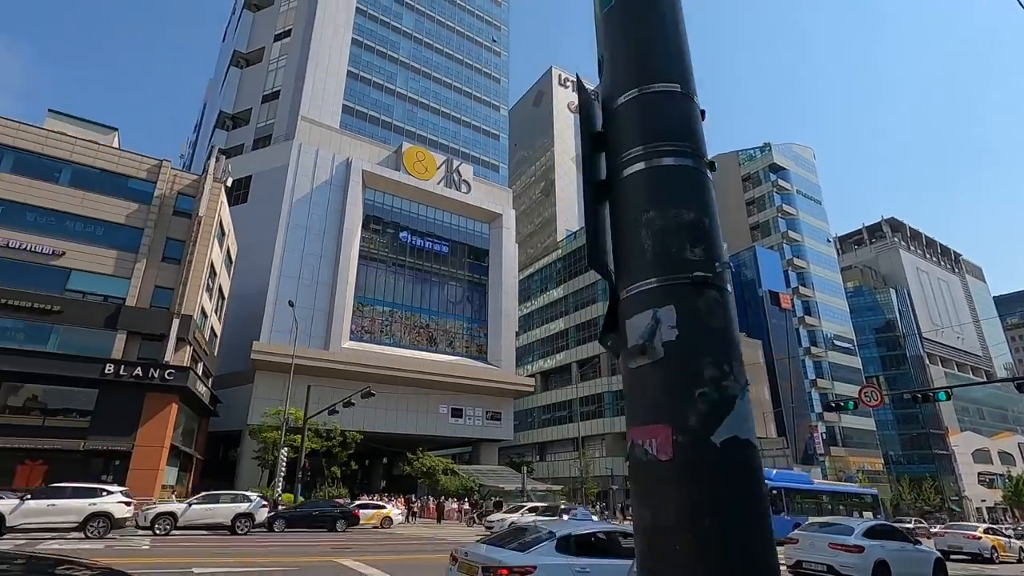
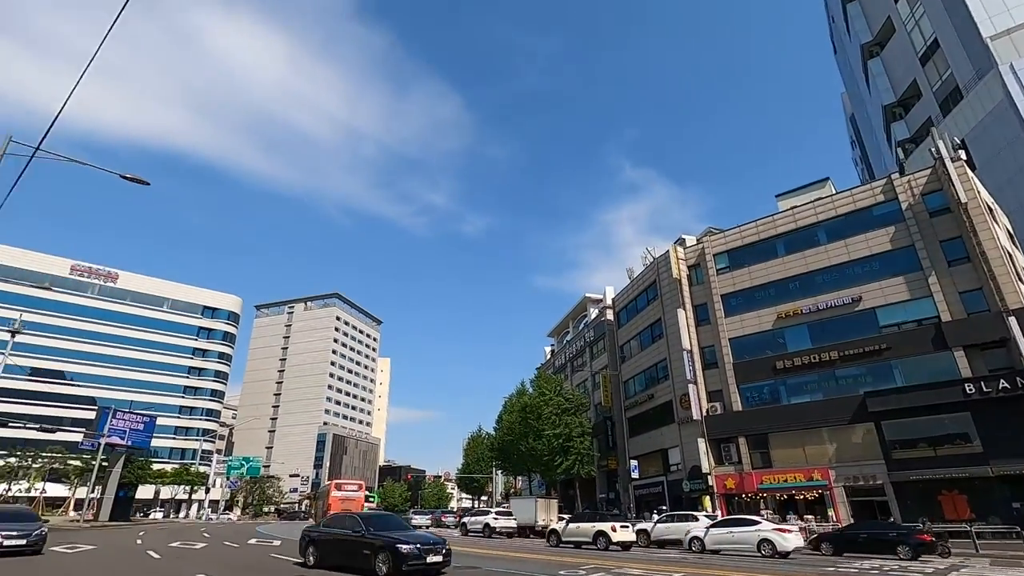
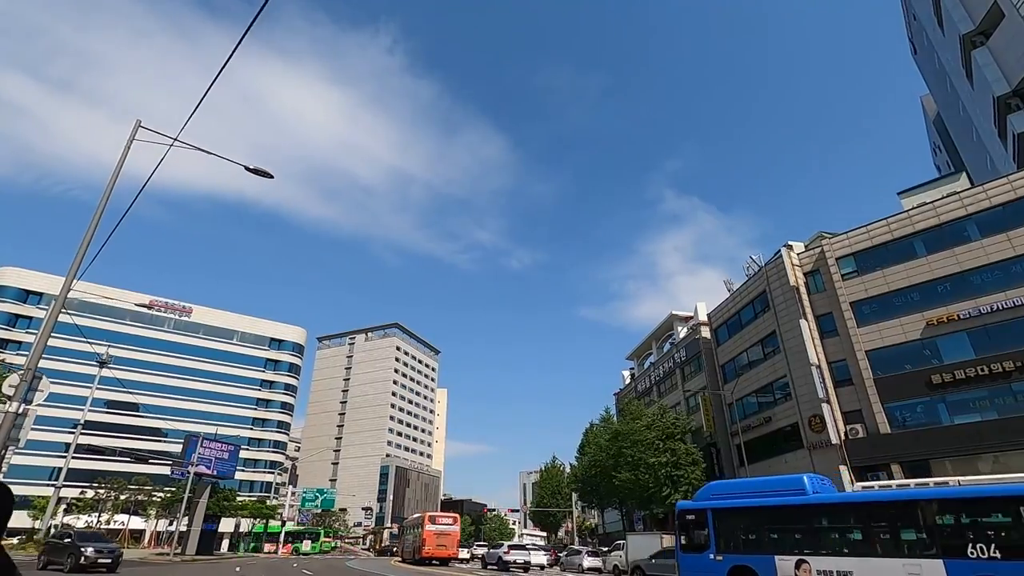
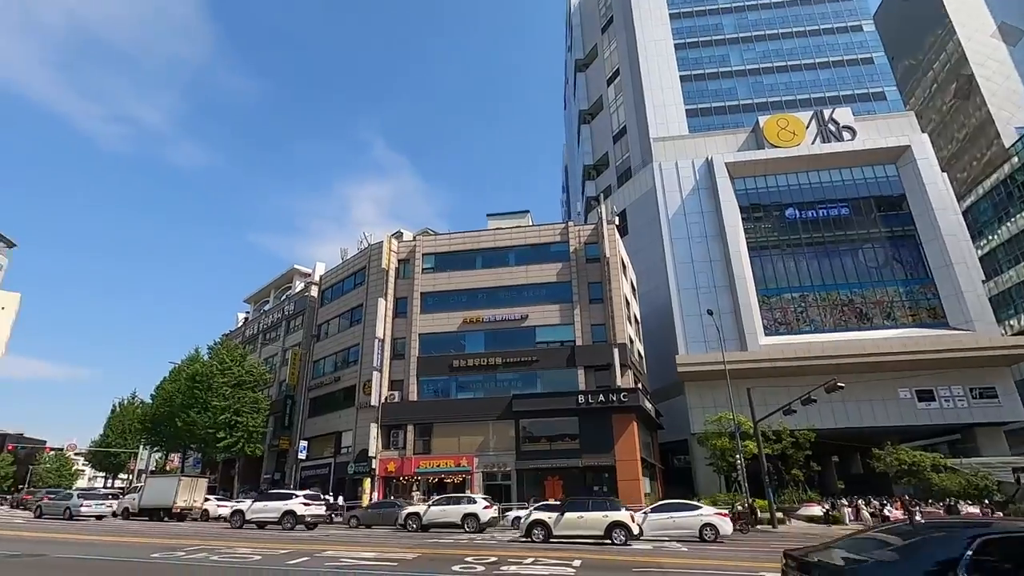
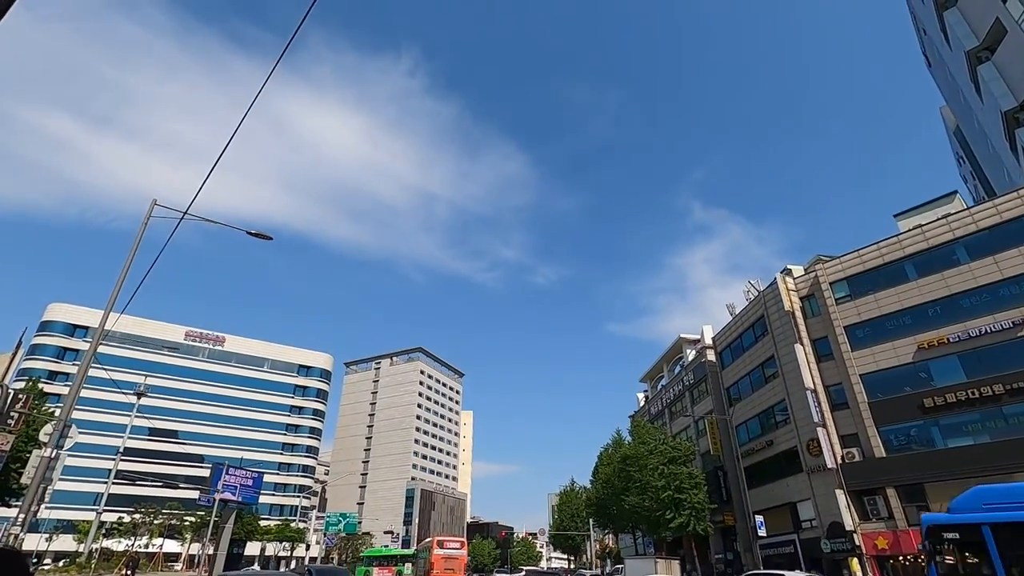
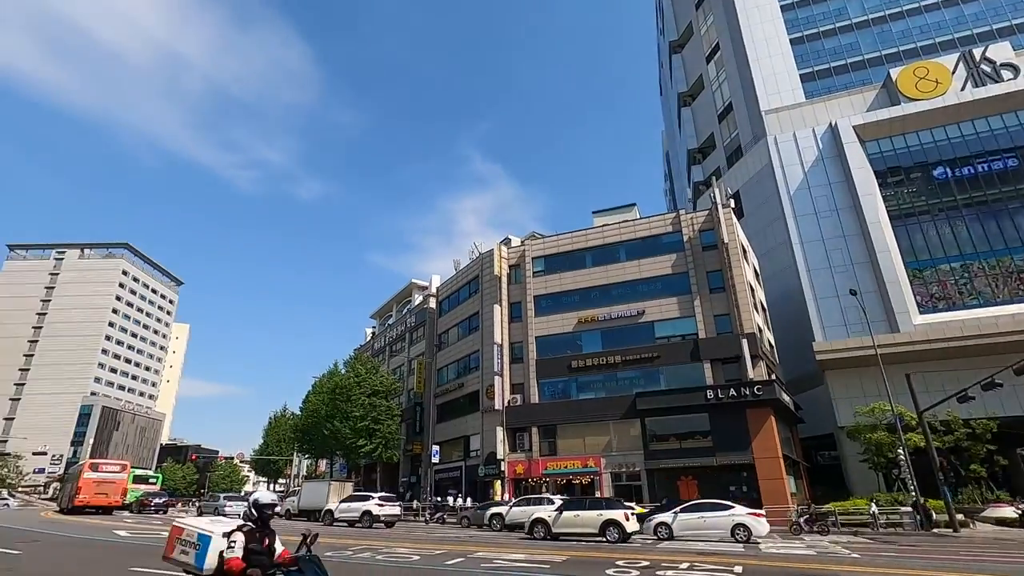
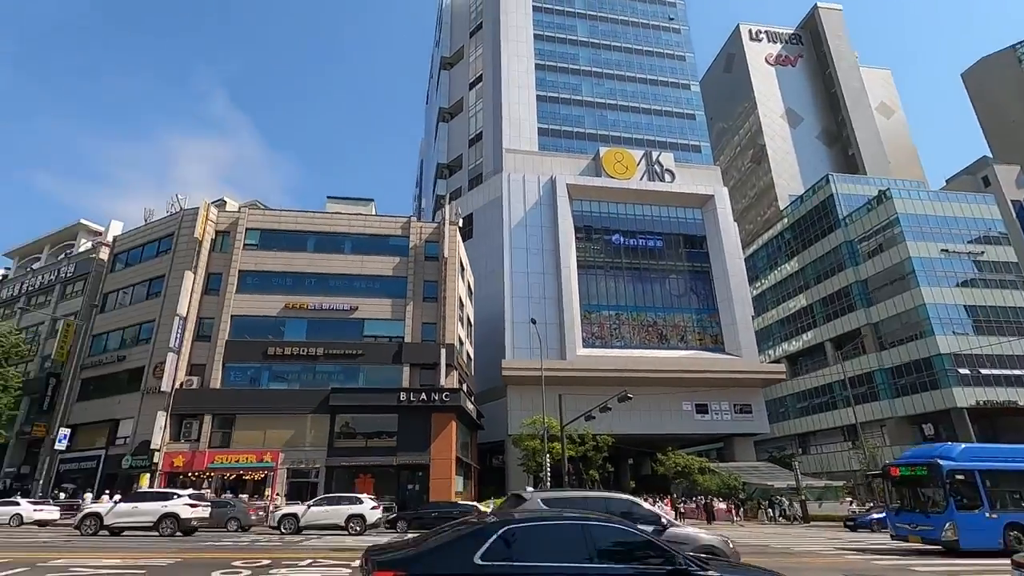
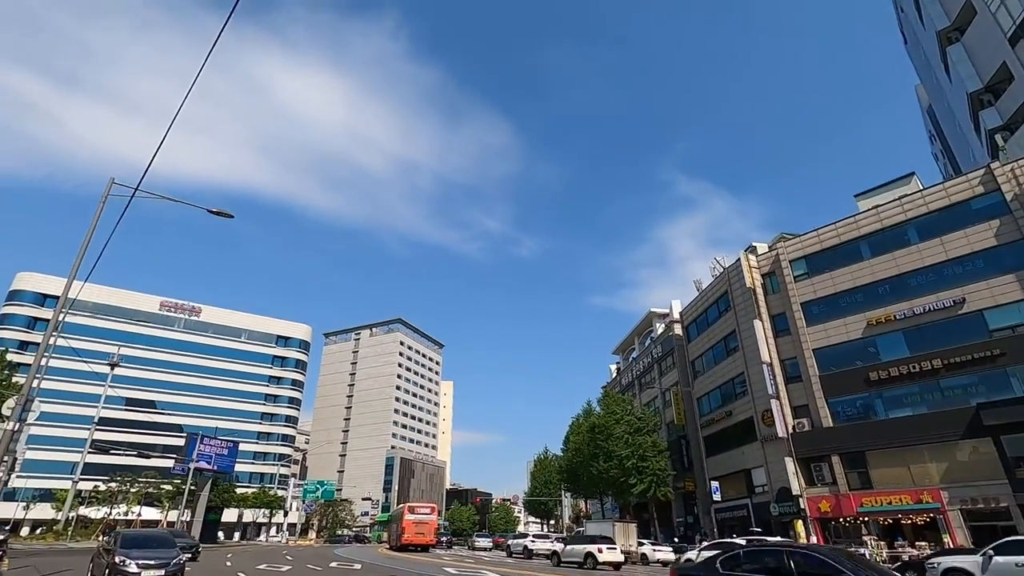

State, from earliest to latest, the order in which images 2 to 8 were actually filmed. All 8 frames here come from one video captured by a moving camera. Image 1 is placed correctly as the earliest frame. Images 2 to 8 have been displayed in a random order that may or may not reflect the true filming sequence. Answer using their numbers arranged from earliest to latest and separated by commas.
7, 4, 6, 2, 8, 5, 3
